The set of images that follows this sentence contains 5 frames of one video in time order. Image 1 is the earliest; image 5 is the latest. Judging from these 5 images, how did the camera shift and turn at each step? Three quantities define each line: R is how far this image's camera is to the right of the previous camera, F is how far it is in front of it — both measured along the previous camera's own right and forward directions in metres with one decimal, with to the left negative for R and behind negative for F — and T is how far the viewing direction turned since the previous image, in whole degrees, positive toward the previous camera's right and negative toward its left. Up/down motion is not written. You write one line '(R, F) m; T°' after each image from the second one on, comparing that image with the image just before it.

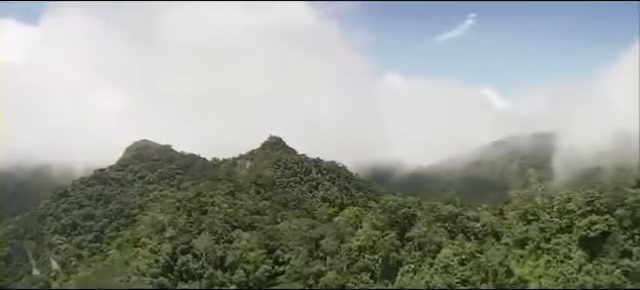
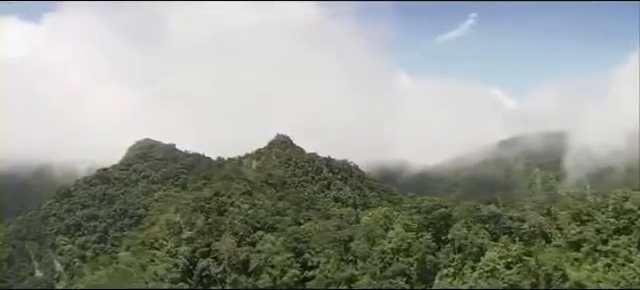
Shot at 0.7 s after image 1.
(-0.9, +1.6) m; 0°
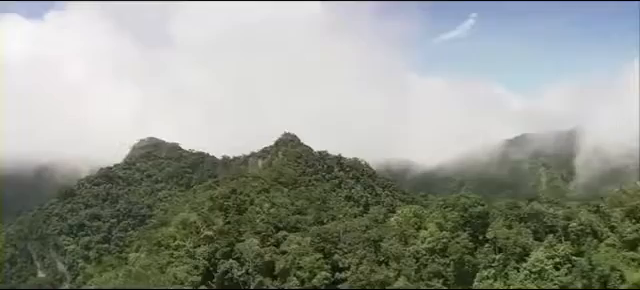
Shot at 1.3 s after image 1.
(-0.9, +1.5) m; 0°
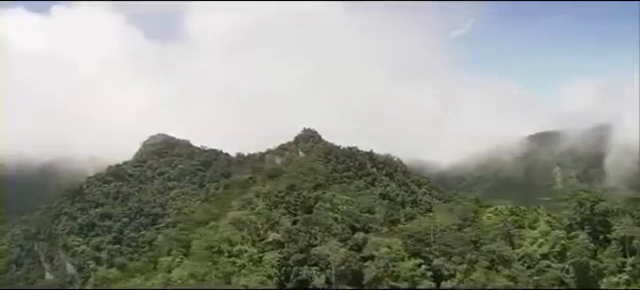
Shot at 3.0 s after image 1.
(-2.3, +3.8) m; 0°
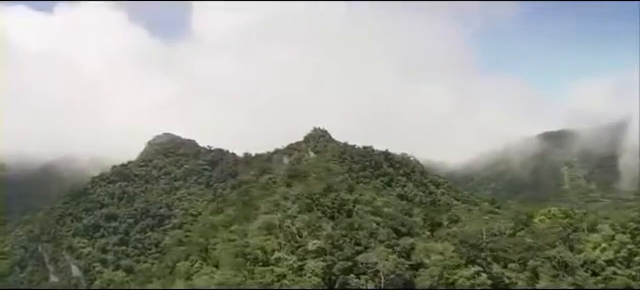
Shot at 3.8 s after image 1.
(-1.1, +1.7) m; 0°
